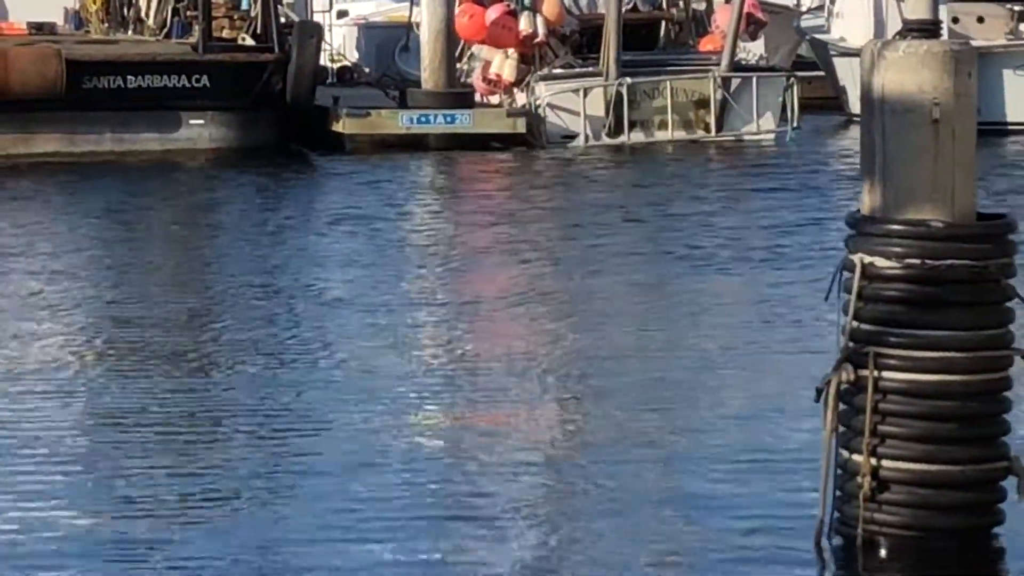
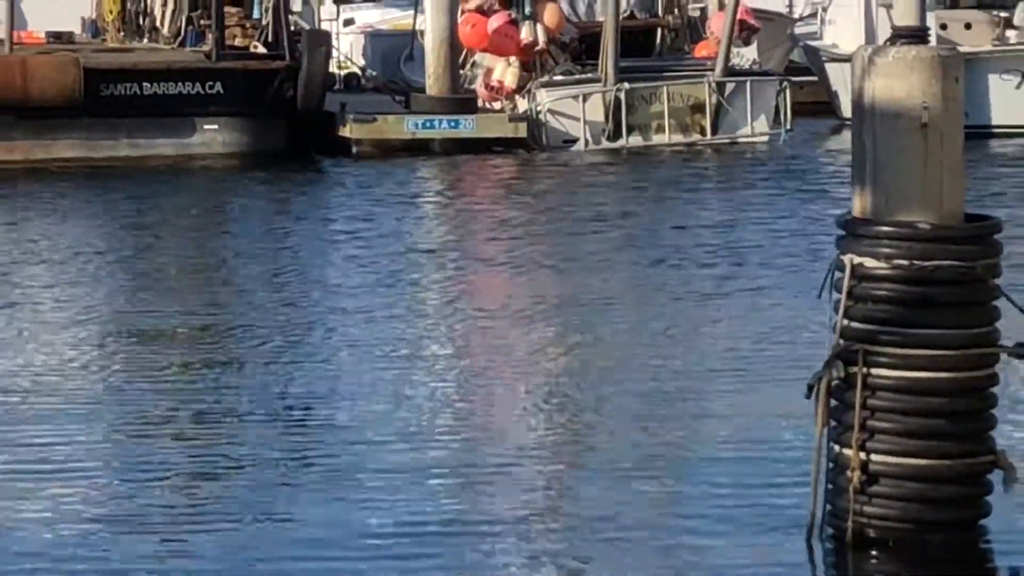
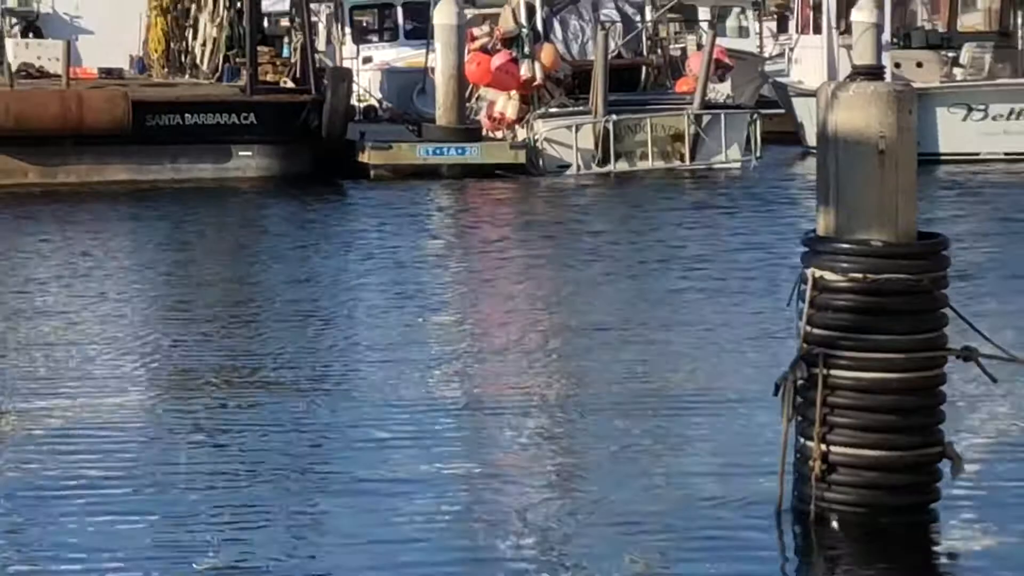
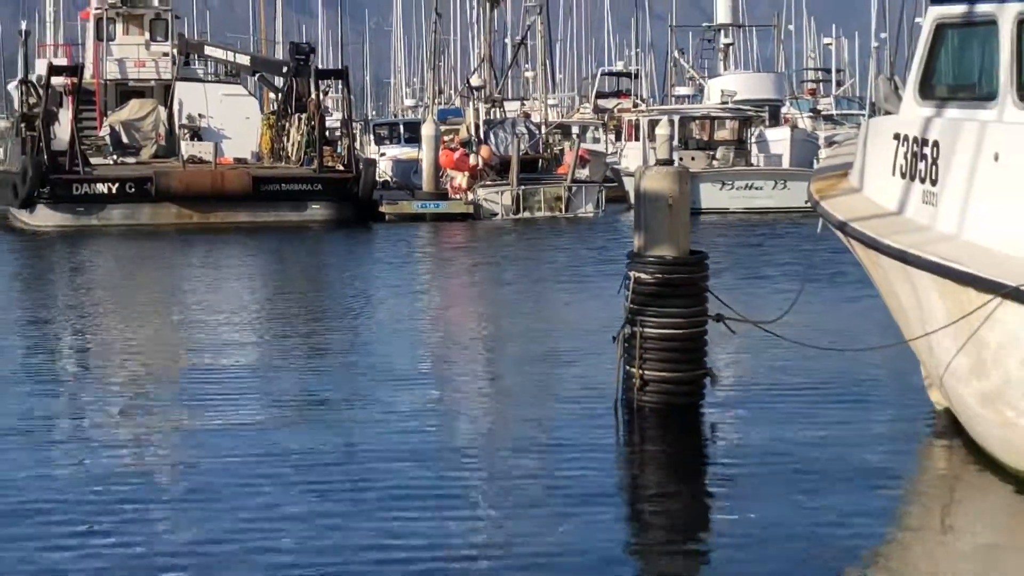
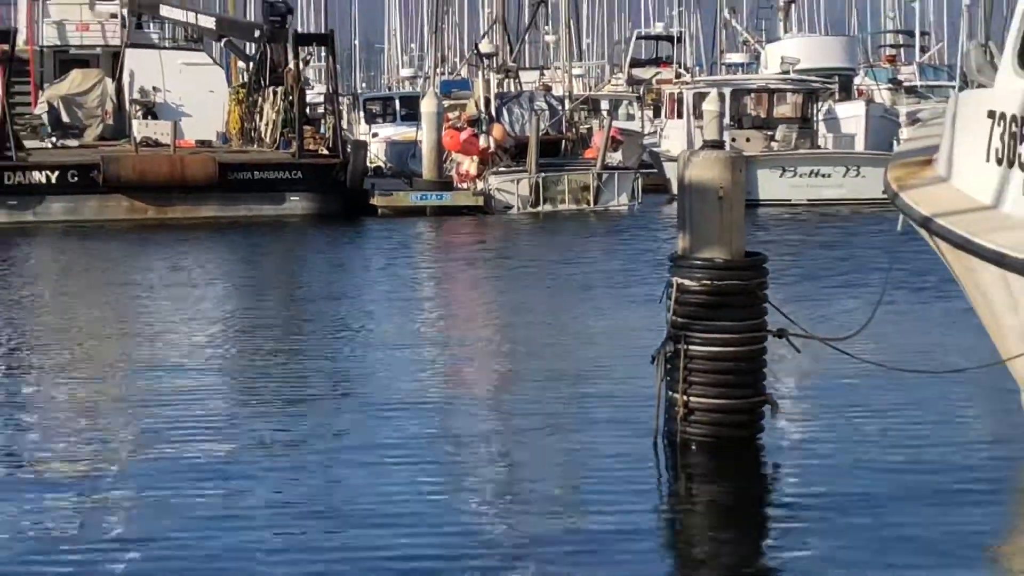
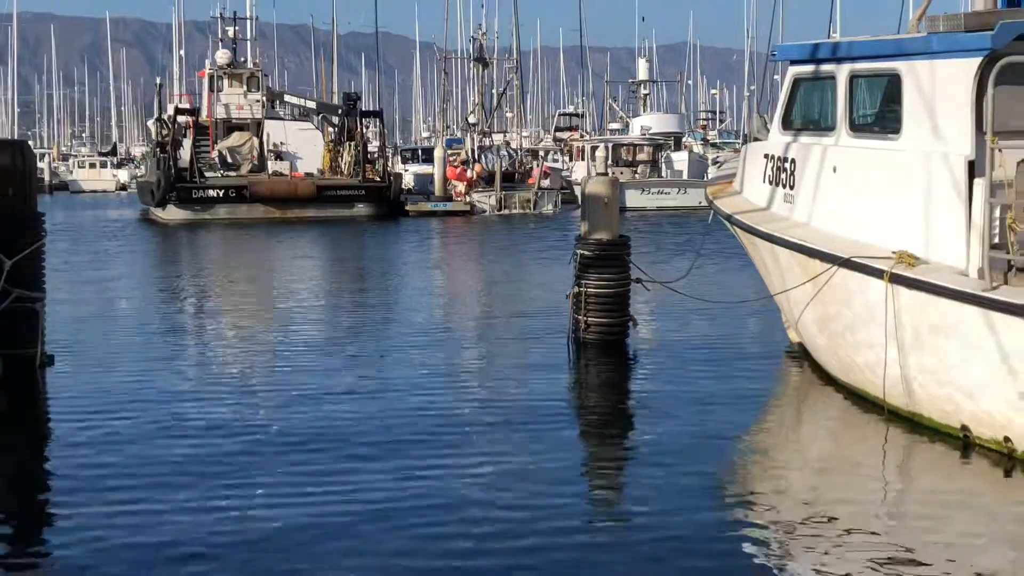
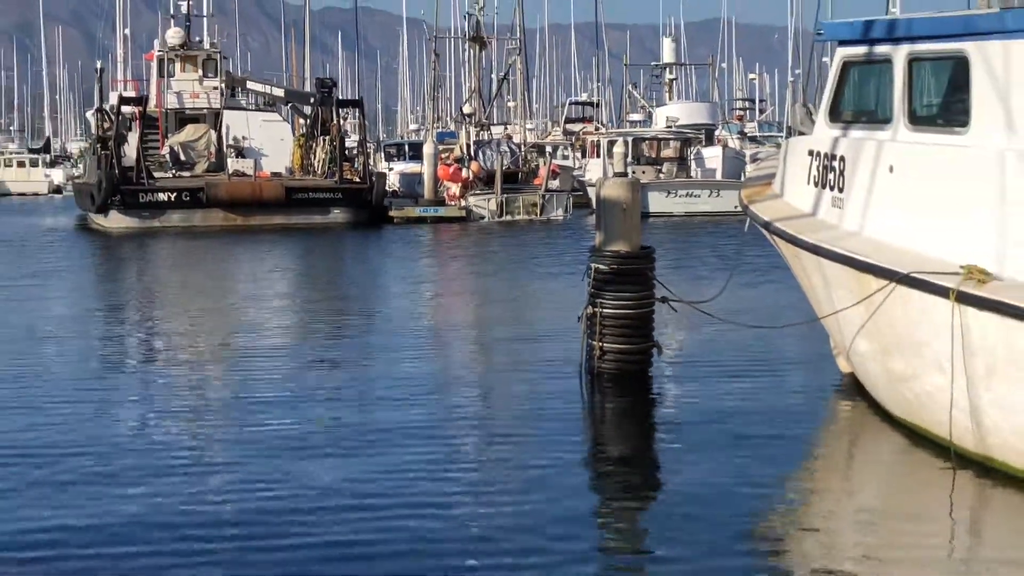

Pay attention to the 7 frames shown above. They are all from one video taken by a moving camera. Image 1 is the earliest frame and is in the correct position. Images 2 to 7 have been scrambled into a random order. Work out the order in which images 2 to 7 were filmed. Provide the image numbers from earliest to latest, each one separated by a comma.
2, 3, 5, 4, 7, 6
